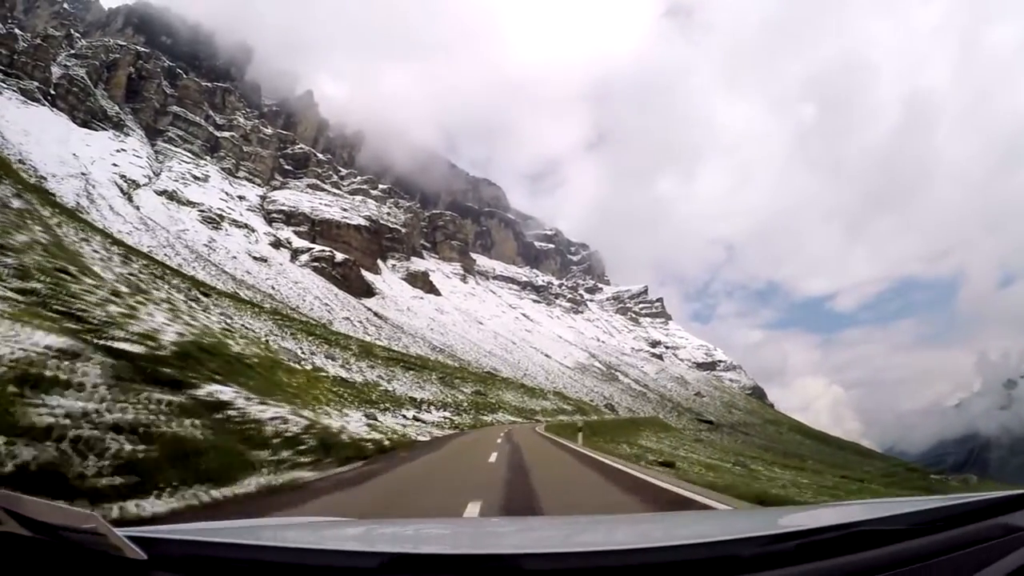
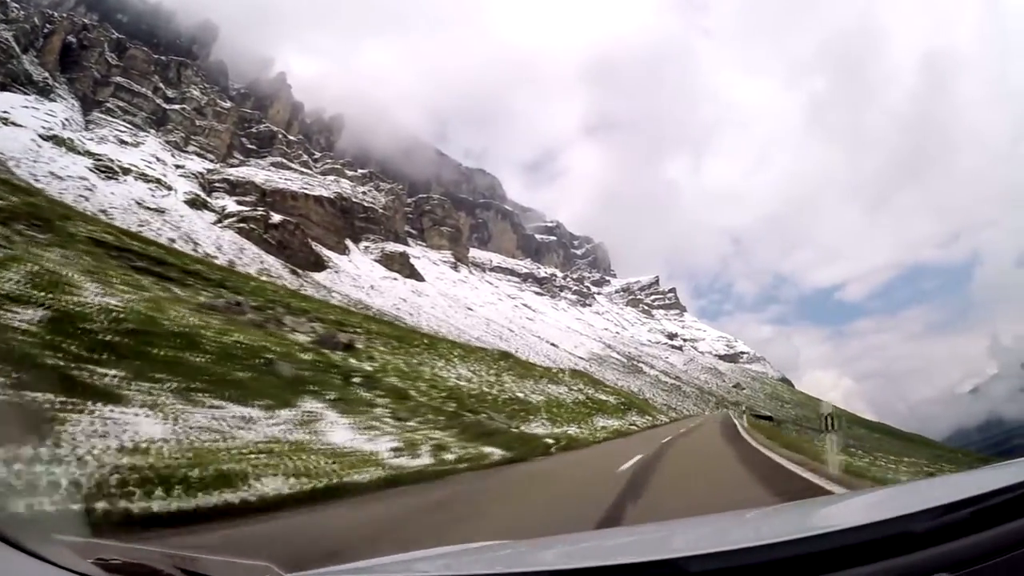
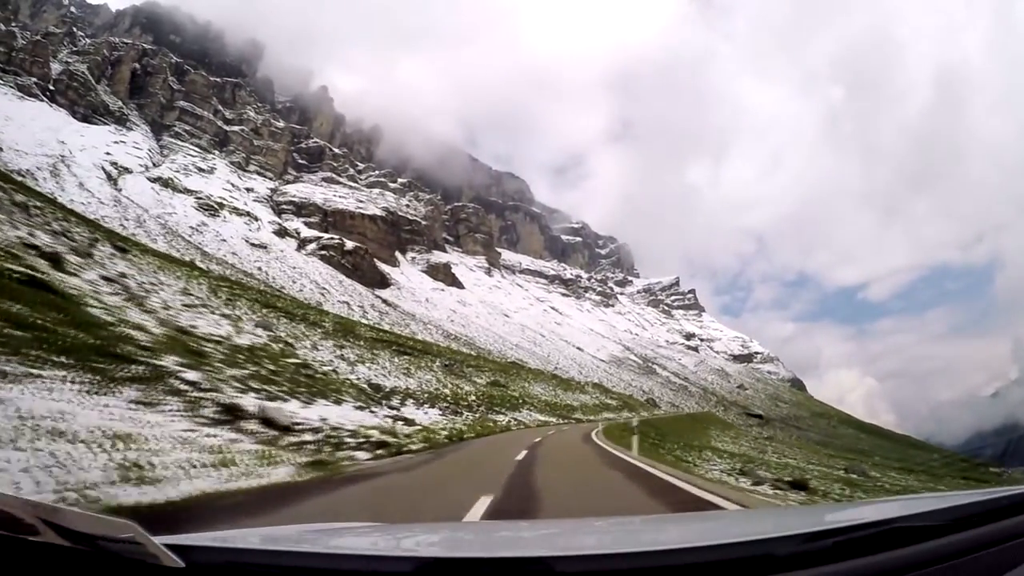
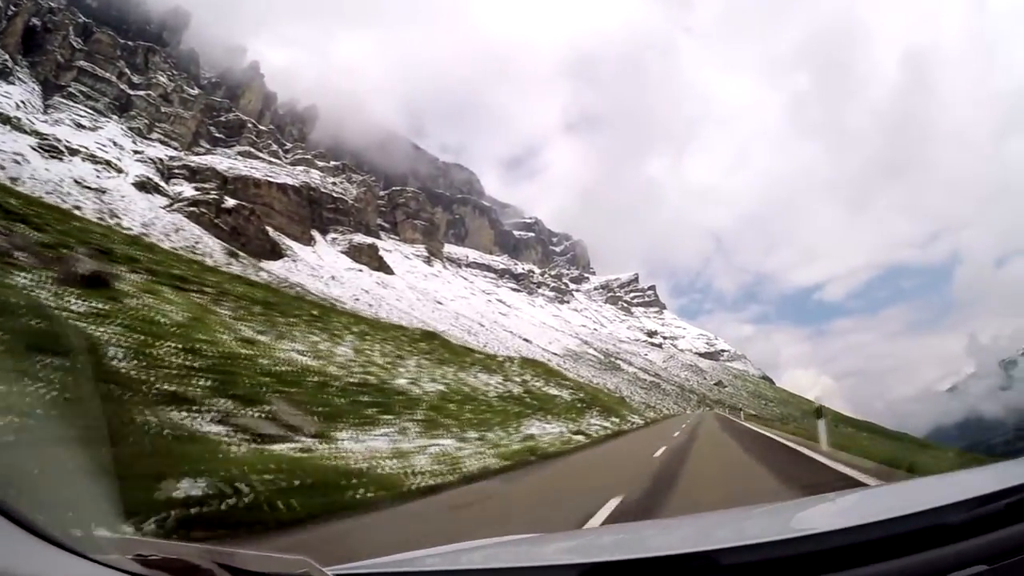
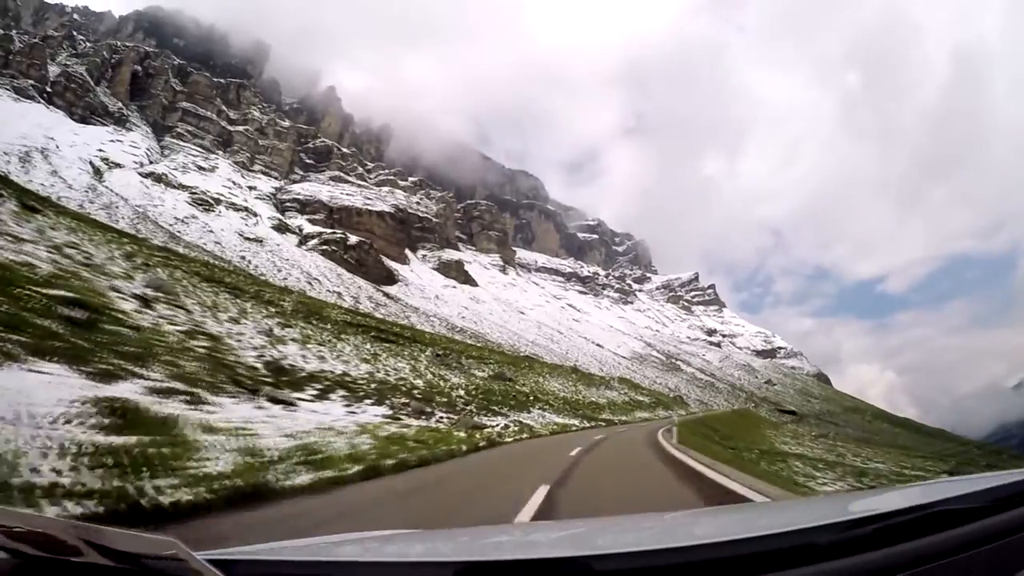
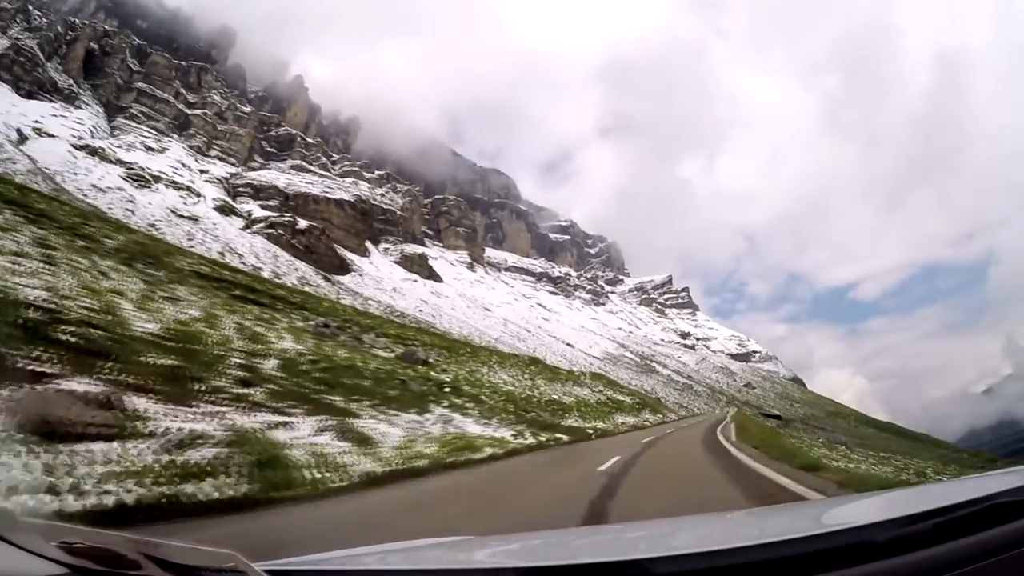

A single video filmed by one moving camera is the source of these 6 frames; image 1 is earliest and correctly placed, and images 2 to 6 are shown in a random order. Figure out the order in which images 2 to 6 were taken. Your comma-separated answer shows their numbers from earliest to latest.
3, 5, 6, 2, 4
